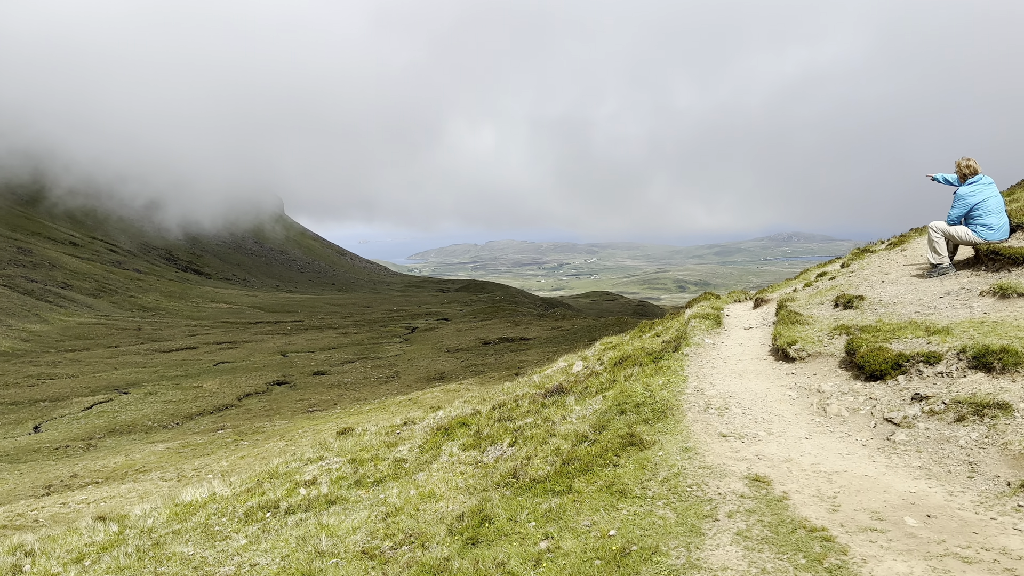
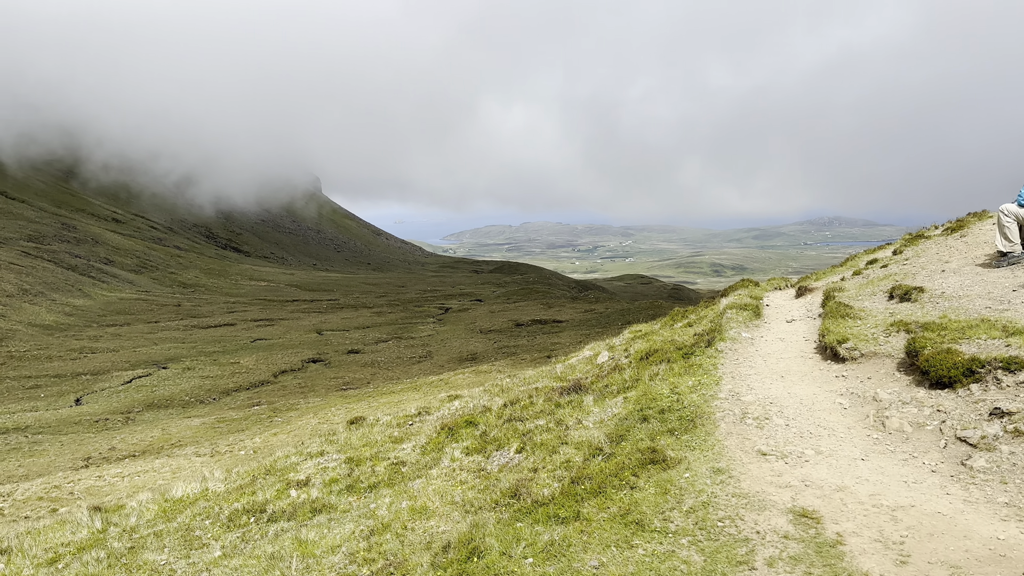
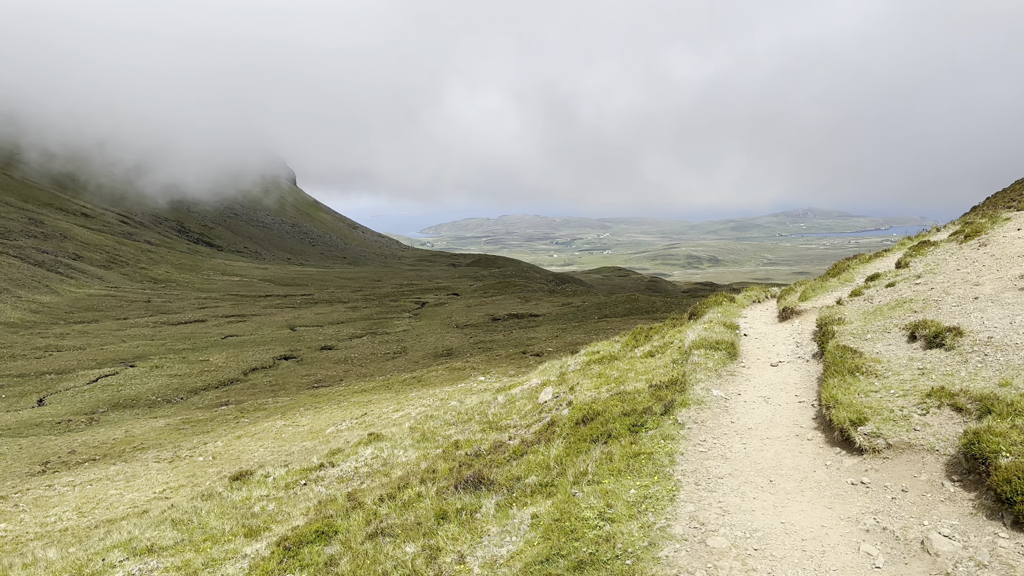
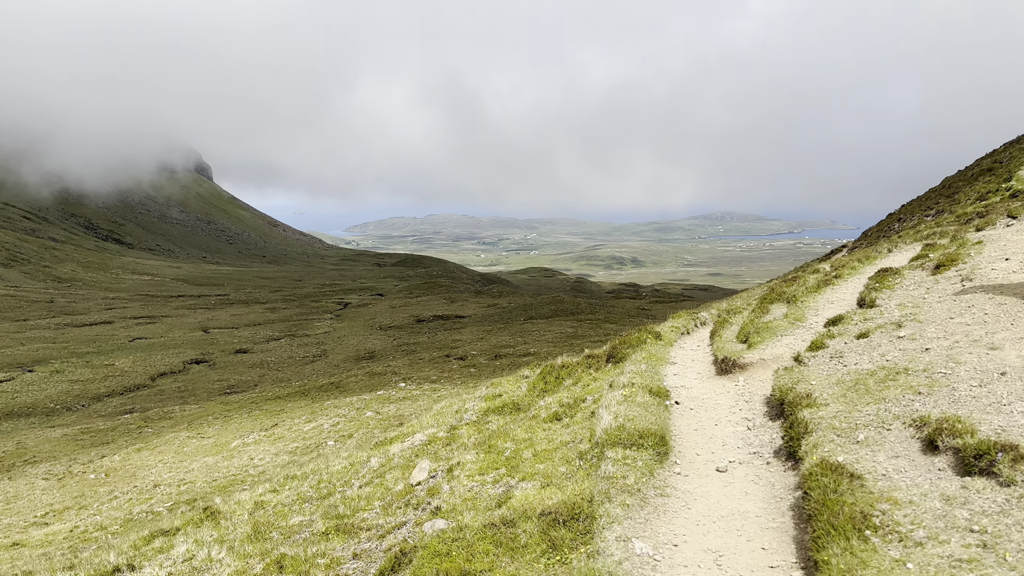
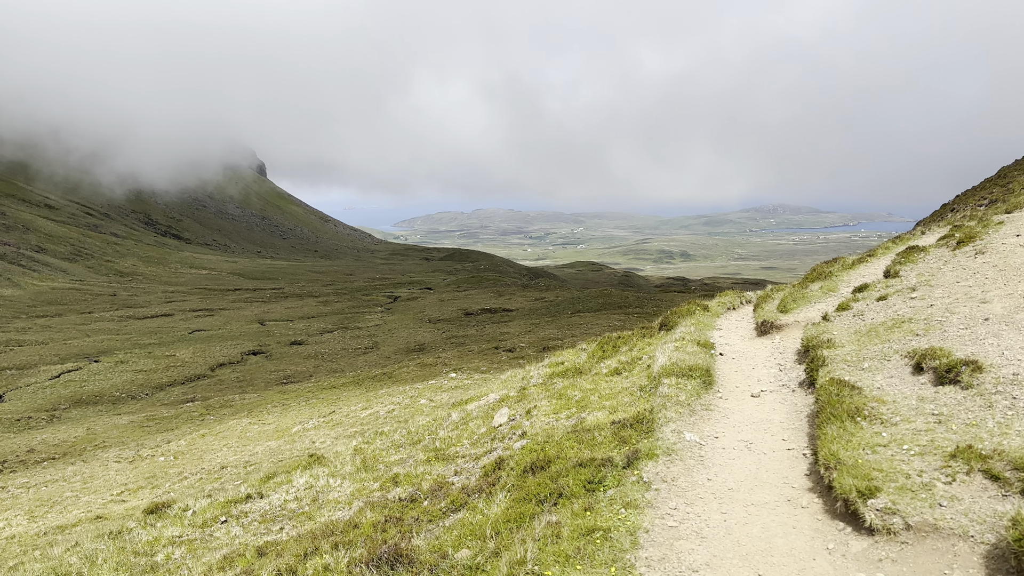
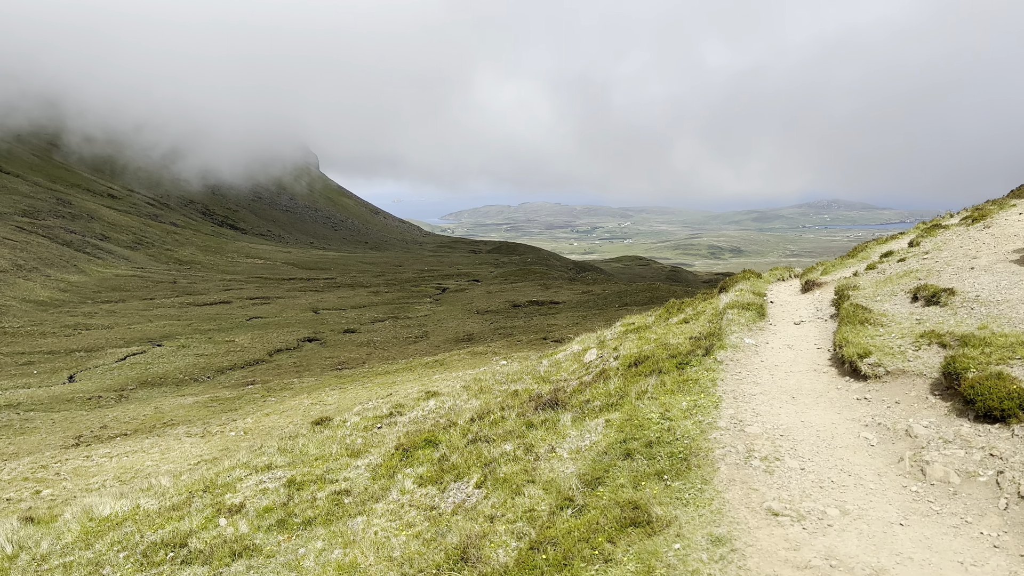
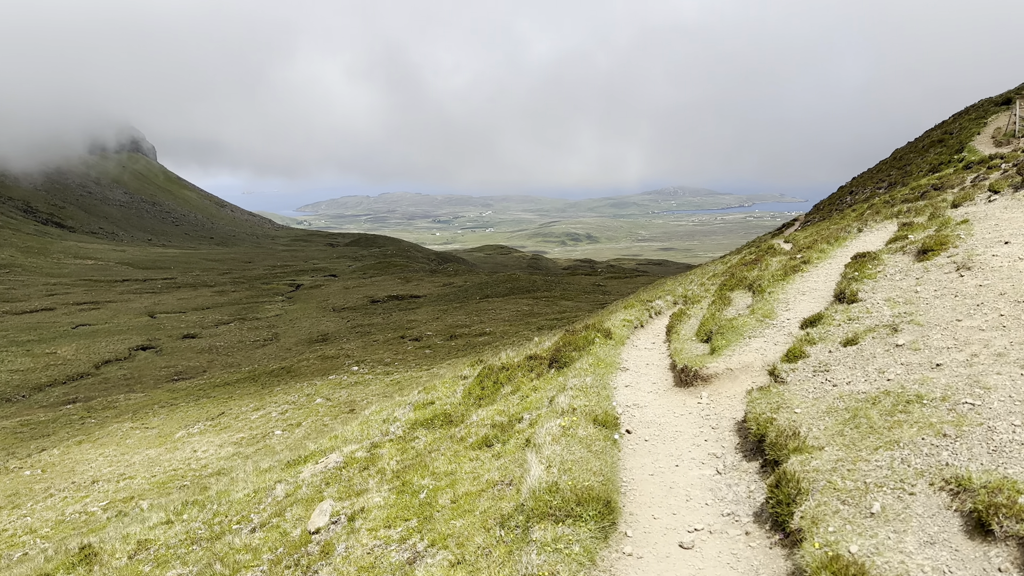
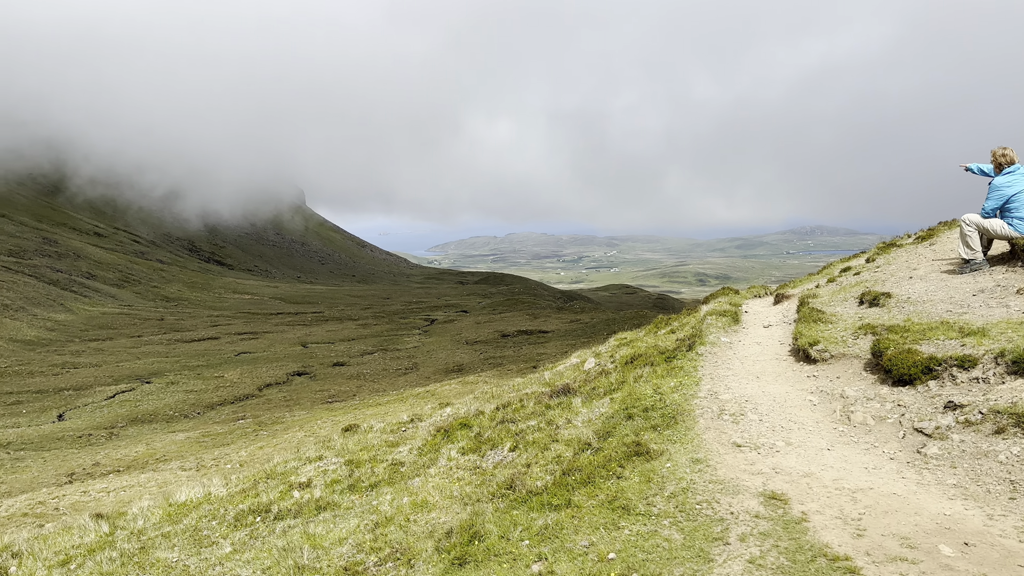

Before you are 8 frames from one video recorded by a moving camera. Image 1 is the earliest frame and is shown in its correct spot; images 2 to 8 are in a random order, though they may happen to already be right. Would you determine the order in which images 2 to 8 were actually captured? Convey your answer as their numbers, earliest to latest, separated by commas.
8, 2, 6, 3, 5, 4, 7
